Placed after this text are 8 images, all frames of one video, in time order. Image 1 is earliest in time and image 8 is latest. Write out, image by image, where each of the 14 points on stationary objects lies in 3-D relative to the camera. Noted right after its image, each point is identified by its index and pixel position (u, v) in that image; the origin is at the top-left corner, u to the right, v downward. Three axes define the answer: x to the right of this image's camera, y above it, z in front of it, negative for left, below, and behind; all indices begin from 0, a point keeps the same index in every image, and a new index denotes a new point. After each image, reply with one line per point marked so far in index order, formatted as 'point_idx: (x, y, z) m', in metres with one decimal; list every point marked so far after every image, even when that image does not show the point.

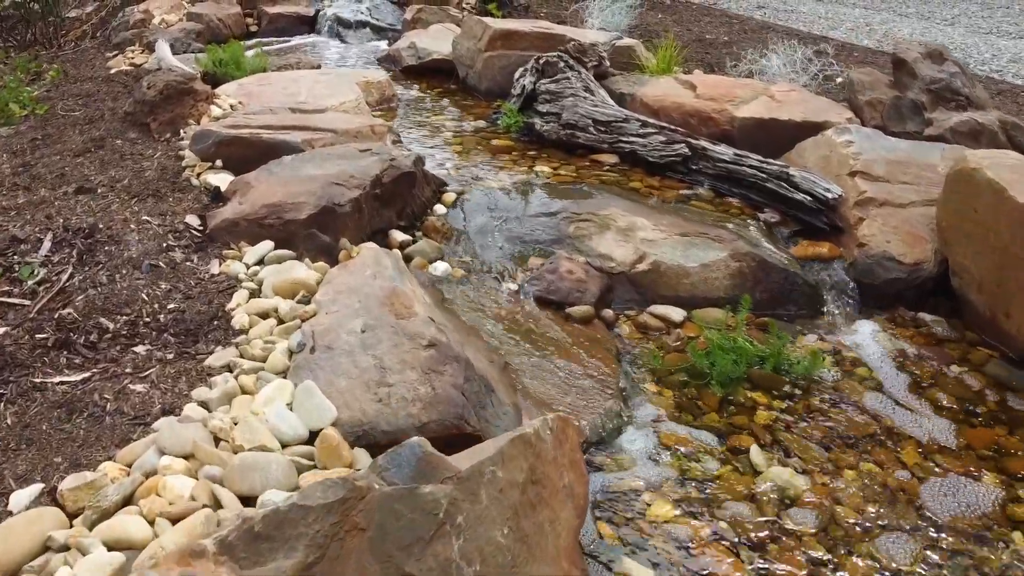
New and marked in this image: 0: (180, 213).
0: (-1.7, +0.4, +4.2) m
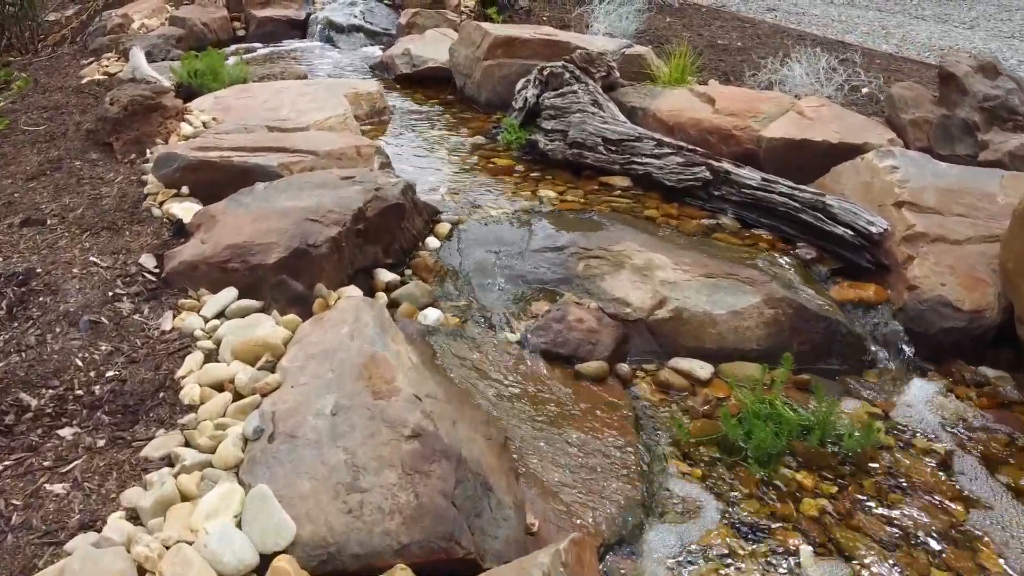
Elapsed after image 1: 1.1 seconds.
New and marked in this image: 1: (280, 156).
0: (-1.6, +0.2, +3.7) m
1: (-1.2, +0.7, +4.4) m
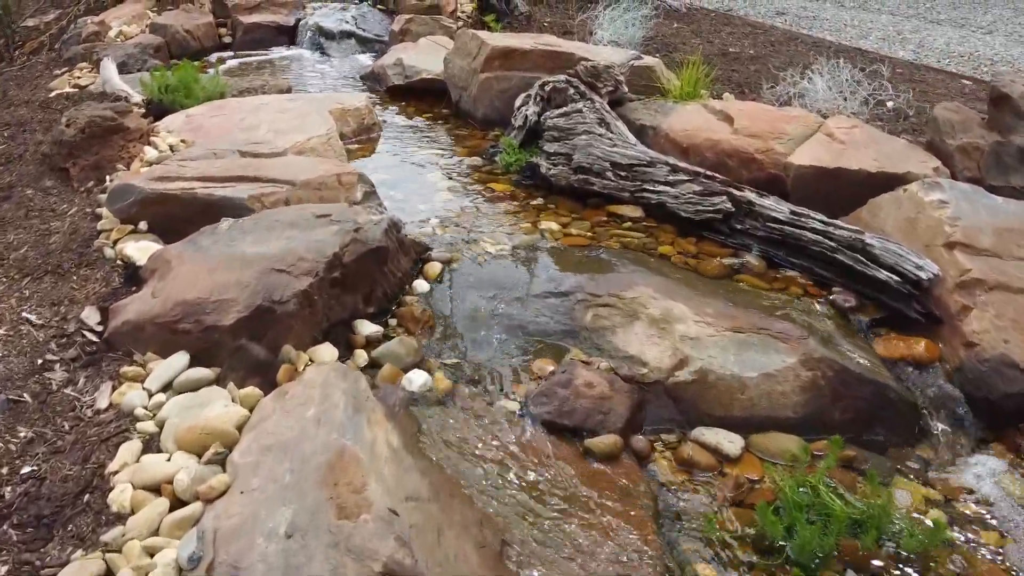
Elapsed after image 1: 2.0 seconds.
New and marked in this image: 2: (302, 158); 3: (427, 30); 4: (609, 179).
0: (-1.6, -0.1, +3.2) m
1: (-1.2, +0.5, +3.9) m
2: (-1.1, +0.7, +4.4) m
3: (-0.9, +2.6, +8.5) m
4: (+0.5, +0.6, +4.5) m
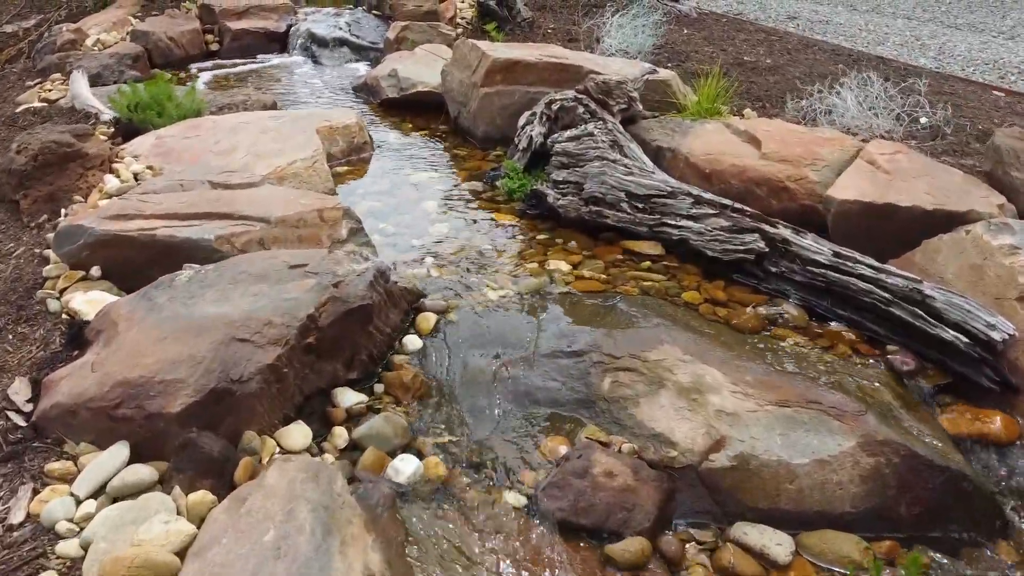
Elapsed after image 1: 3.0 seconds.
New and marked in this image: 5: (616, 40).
0: (-1.6, -0.3, +2.7) m
1: (-1.2, +0.3, +3.5) m
2: (-1.1, +0.5, +3.9) m
3: (-0.8, +2.4, +8.0) m
4: (+0.5, +0.4, +4.0) m
5: (+0.9, +2.3, +7.7) m
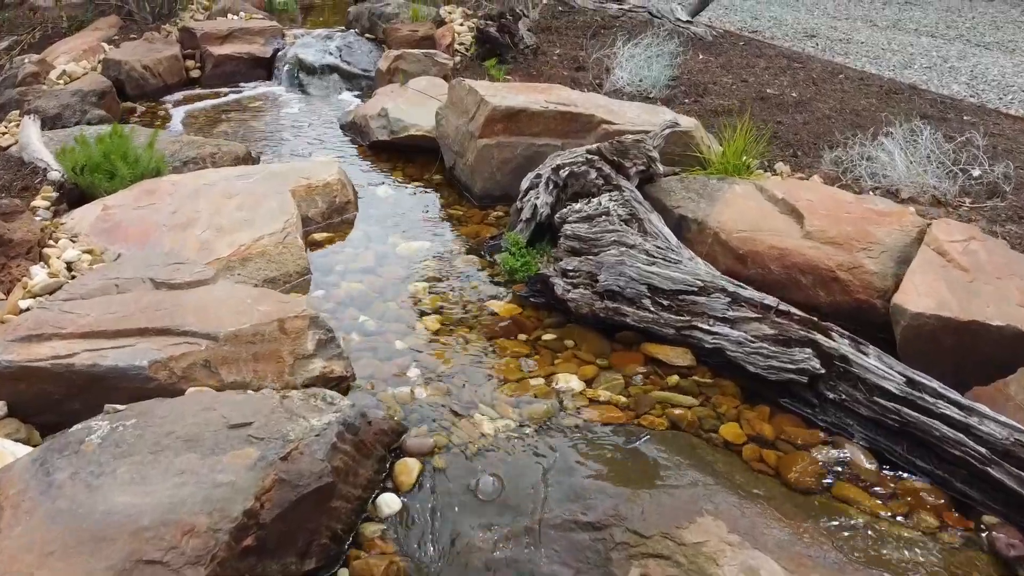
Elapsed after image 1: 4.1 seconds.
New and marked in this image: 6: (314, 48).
0: (-1.6, -0.7, +2.1) m
1: (-1.2, -0.2, +2.8) m
2: (-1.1, 0.0, +3.3) m
3: (-0.8, +1.9, +7.4) m
4: (+0.5, -0.1, +3.4) m
5: (+1.0, +1.8, +7.1) m
6: (-2.0, +2.4, +8.5) m
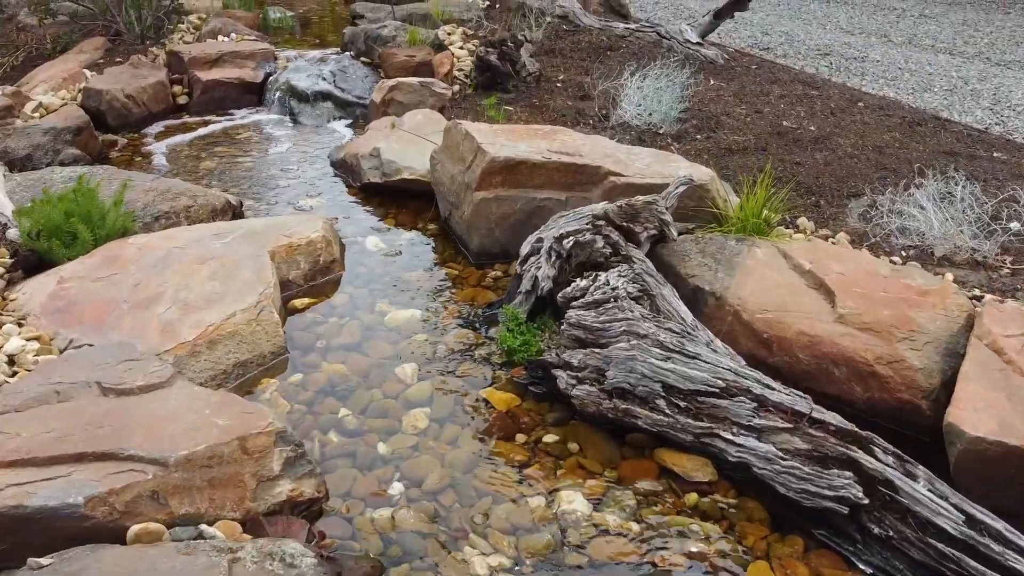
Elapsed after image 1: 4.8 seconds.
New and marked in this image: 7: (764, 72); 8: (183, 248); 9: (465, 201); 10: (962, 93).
0: (-1.7, -1.1, +1.7) m
1: (-1.2, -0.5, +2.5) m
2: (-1.1, -0.3, +2.9) m
3: (-0.8, +1.6, +7.0) m
4: (+0.5, -0.4, +3.0) m
5: (+1.0, +1.5, +6.7) m
6: (-2.0, +2.1, +8.2) m
7: (+2.6, +2.2, +8.6) m
8: (-1.6, +0.2, +4.1) m
9: (-0.3, +0.5, +4.7) m
10: (+4.9, +2.1, +9.1) m
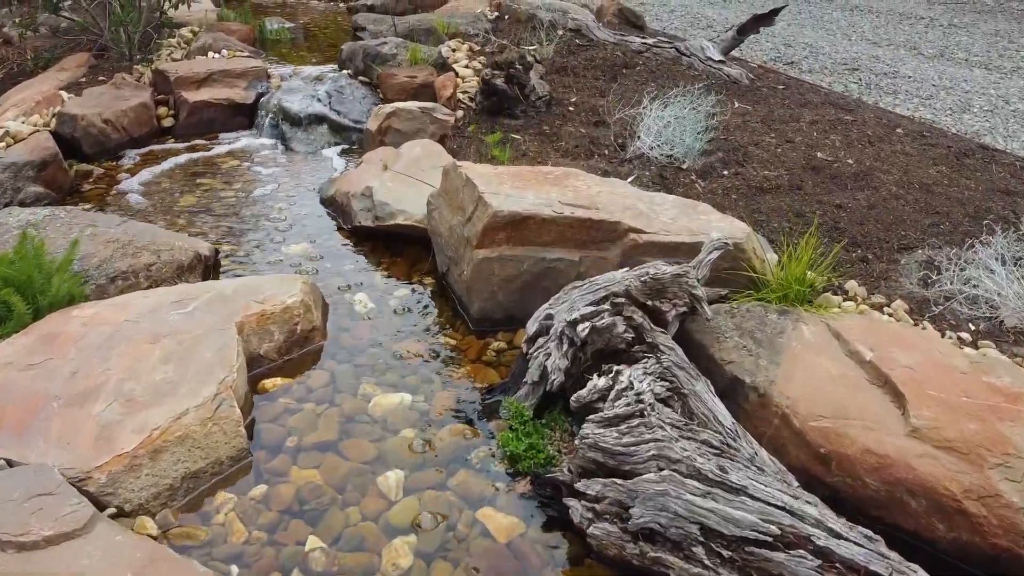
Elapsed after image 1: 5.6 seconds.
0: (-1.7, -1.4, +1.2) m
1: (-1.2, -0.9, +1.9) m
2: (-1.1, -0.7, +2.3) m
3: (-0.7, +1.2, +6.4) m
4: (+0.5, -0.8, +2.4) m
5: (+1.0, +1.1, +6.1) m
6: (-1.9, +1.7, +7.6) m
7: (+2.6, +1.8, +7.9) m
8: (-1.6, -0.1, +3.6) m
9: (-0.2, +0.1, +4.1) m
10: (+5.0, +1.7, +8.5) m
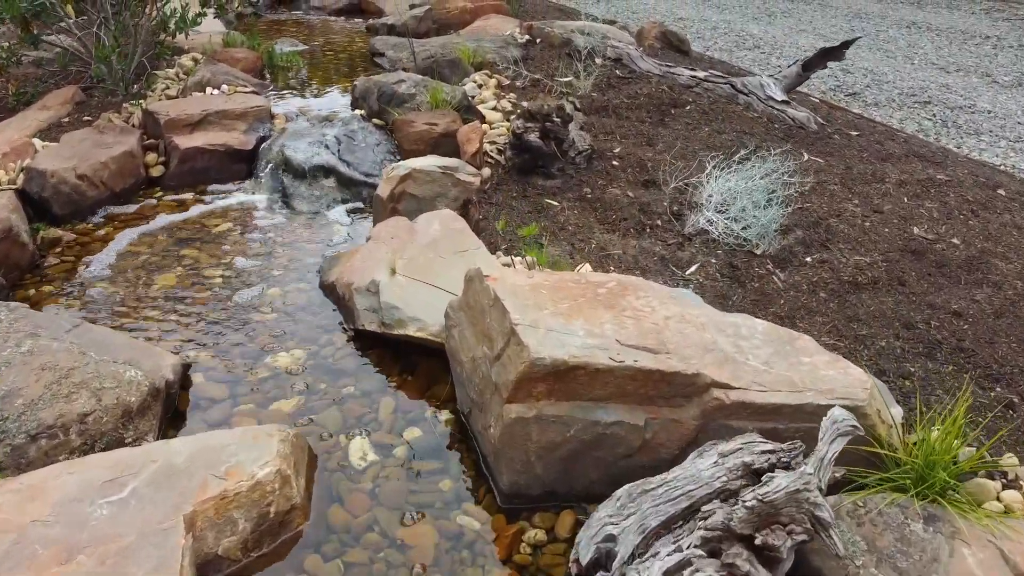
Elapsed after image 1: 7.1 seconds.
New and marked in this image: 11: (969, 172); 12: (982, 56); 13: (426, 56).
0: (-1.6, -2.0, +0.2) m
1: (-1.1, -1.5, +1.0) m
2: (-1.0, -1.3, +1.4) m
3: (-0.5, +0.6, +5.5) m
4: (+0.6, -1.4, +1.4) m
5: (+1.3, +0.5, +5.1) m
6: (-1.6, +1.2, +6.7) m
7: (+2.9, +1.2, +6.9) m
8: (-1.4, -0.7, +2.6) m
9: (-0.1, -0.5, +3.2) m
10: (+5.3, +1.1, +7.4) m
11: (+3.4, +0.9, +6.4) m
12: (+6.8, +3.3, +12.2) m
13: (-0.9, +2.5, +9.0) m
